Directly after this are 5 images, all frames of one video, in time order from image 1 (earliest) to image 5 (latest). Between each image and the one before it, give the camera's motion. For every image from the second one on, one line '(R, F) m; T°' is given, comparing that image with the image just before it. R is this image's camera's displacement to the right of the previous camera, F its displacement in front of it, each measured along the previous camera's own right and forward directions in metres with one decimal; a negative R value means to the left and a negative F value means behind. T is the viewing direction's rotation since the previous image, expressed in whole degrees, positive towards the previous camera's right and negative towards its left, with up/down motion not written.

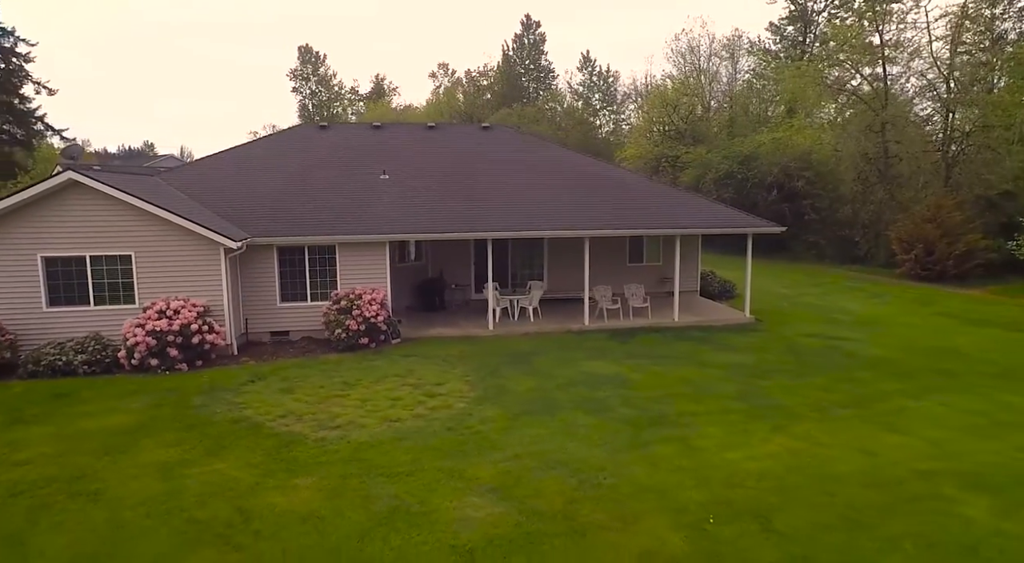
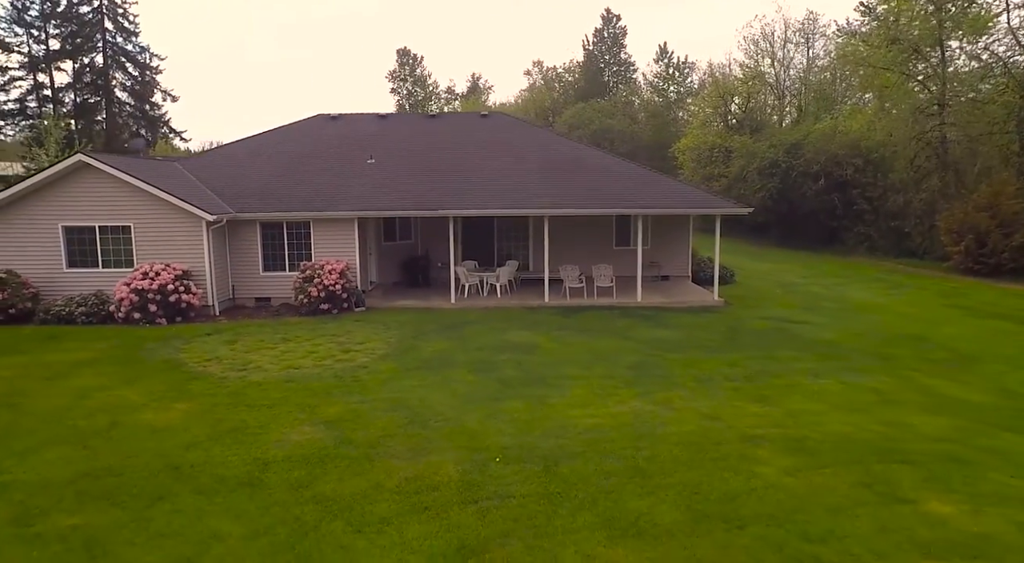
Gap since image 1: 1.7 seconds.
(+4.0, -0.5) m; -10°
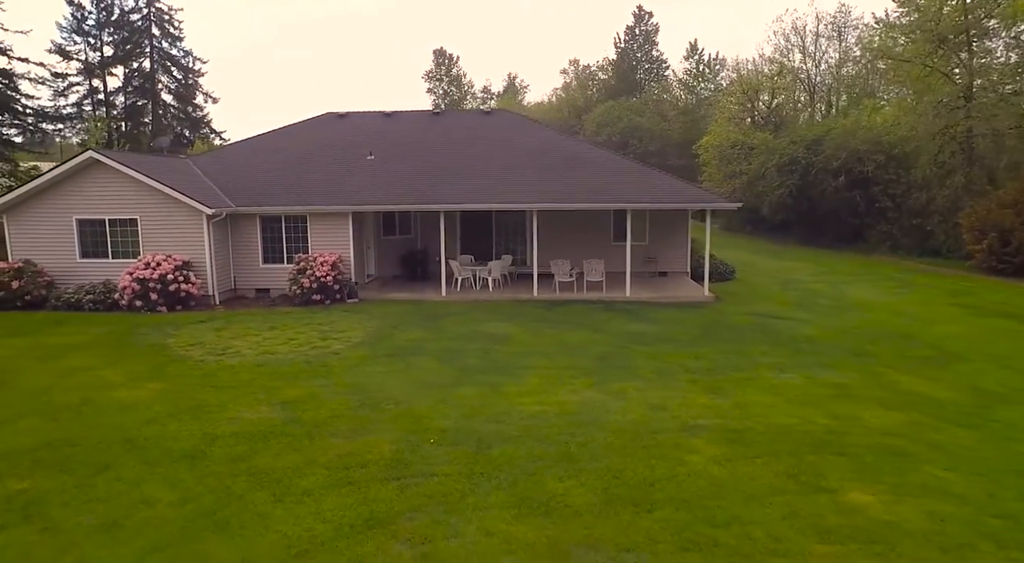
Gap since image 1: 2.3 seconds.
(+1.4, -0.2) m; -4°
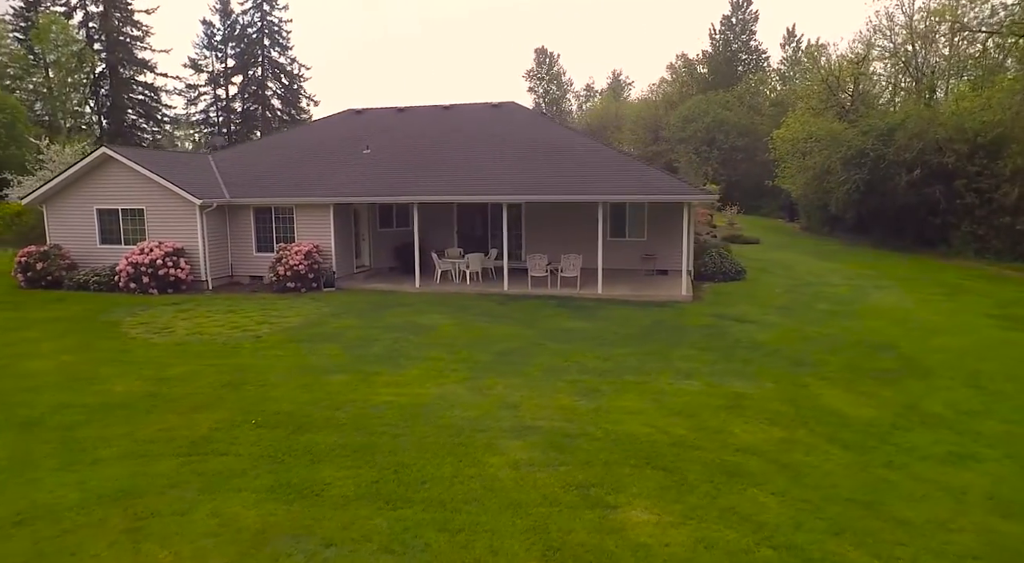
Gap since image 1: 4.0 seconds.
(+3.9, +0.8) m; -11°
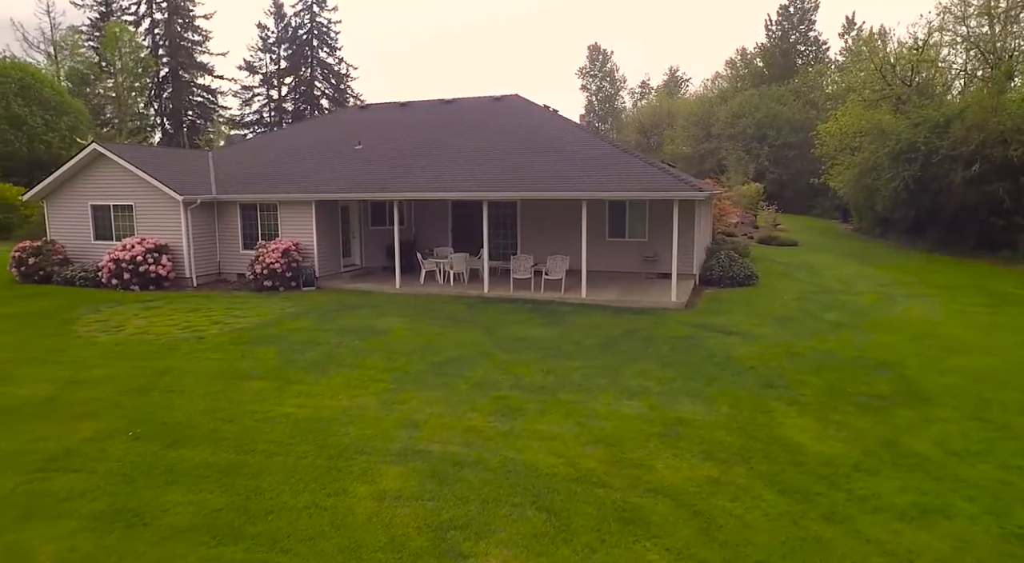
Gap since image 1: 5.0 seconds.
(+2.0, +1.2) m; -6°
